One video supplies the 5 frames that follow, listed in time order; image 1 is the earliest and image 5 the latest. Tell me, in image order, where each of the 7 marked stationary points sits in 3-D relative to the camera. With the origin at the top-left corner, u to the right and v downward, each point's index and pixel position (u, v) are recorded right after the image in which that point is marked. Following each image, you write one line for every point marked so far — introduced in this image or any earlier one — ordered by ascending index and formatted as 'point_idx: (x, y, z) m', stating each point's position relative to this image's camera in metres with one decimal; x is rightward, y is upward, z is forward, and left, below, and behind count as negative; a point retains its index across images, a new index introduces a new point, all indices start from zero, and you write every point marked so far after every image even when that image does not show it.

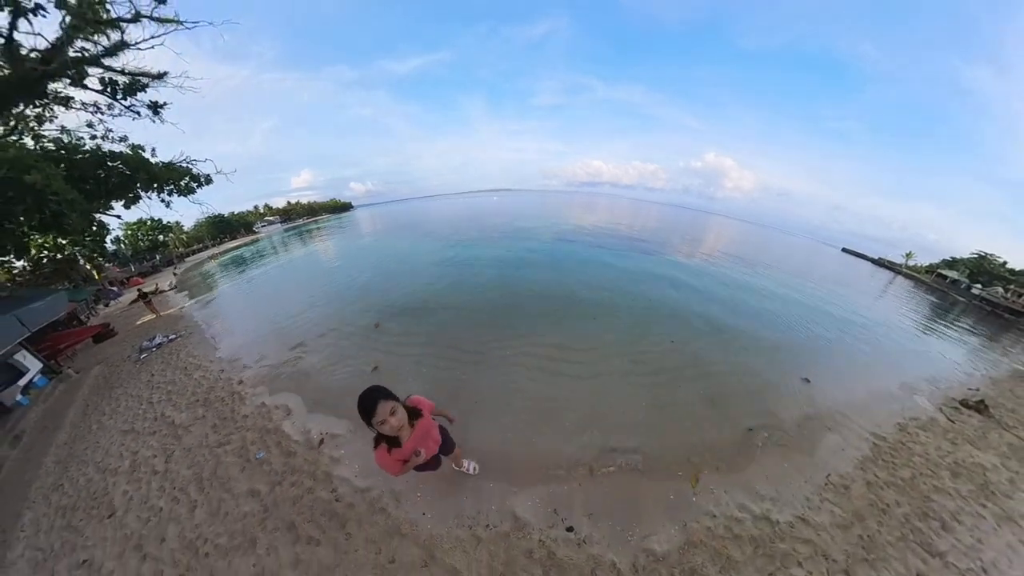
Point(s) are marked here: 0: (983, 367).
0: (+14.9, -2.4, +17.9) m
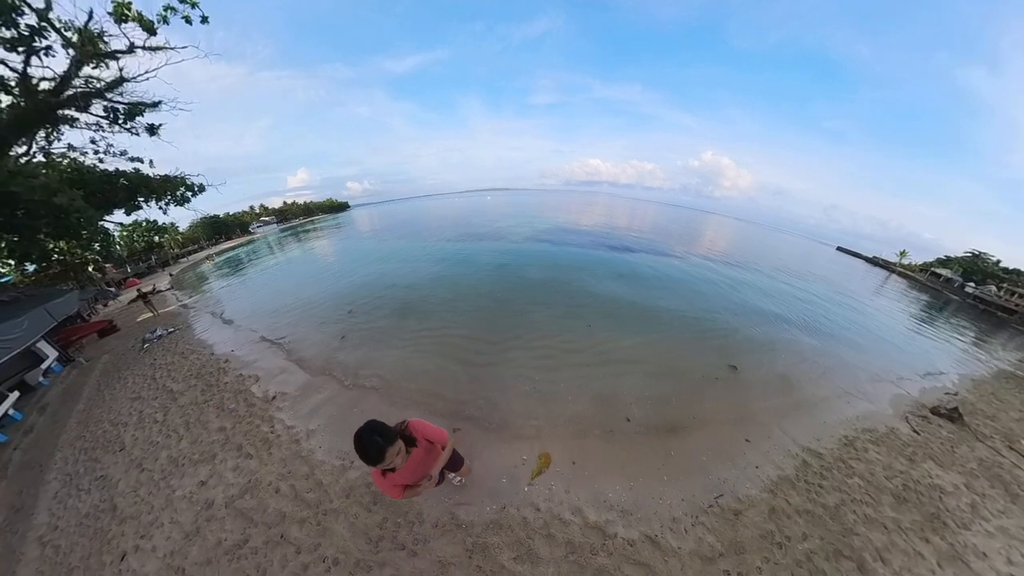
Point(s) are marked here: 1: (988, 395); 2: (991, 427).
0: (+14.7, -2.6, +18.2) m
1: (+11.8, -2.6, +14.2) m
2: (+8.4, -2.4, +9.9) m
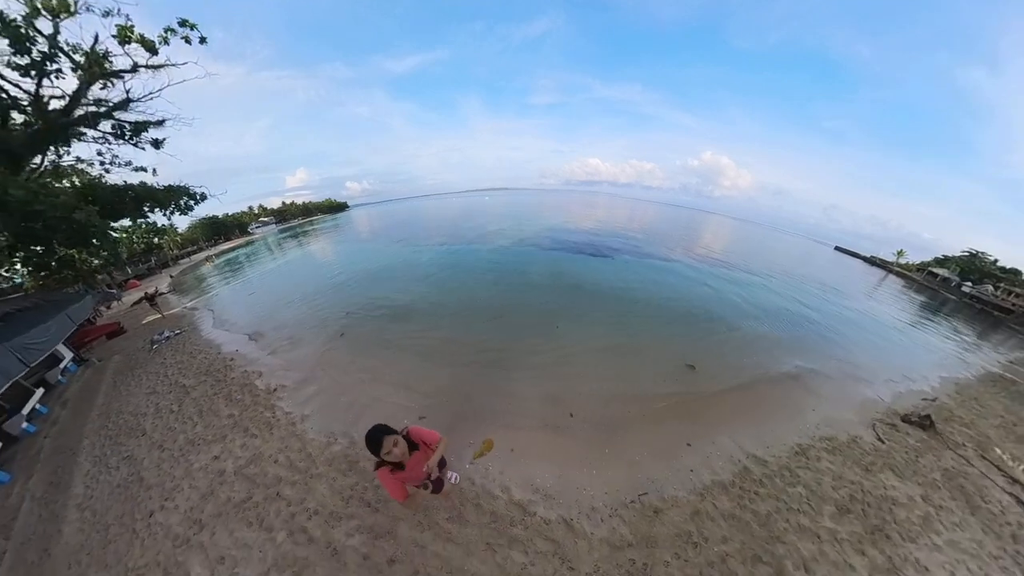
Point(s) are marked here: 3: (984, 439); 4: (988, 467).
0: (+14.3, -2.7, +18.5) m
1: (+11.4, -2.7, +14.6) m
2: (+8.0, -2.6, +10.2) m
3: (+8.3, -2.6, +10.1) m
4: (+7.1, -2.7, +8.5) m
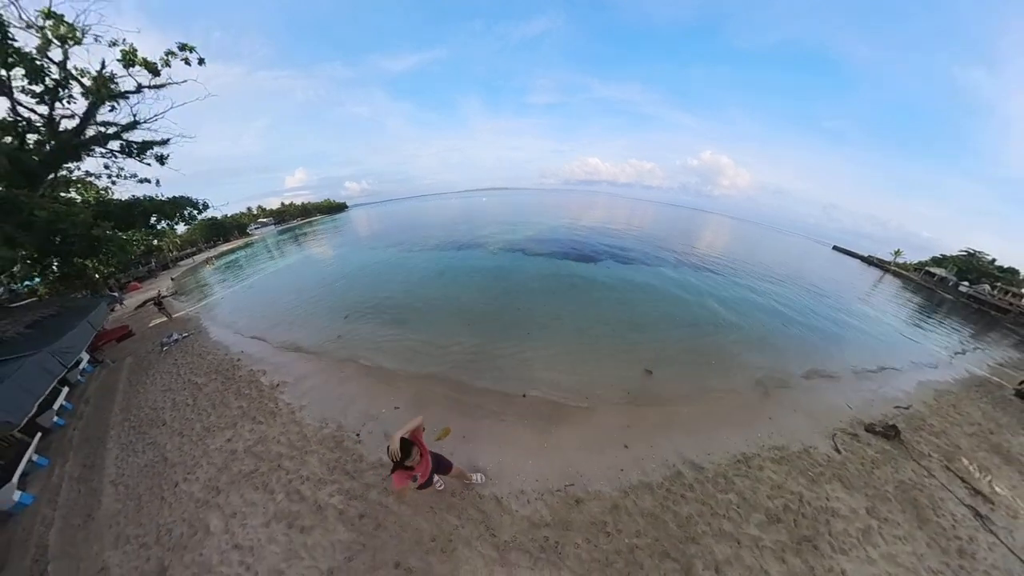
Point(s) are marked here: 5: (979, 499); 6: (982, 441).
0: (+14.1, -3.0, +19.0) m
1: (+11.2, -3.1, +15.1) m
2: (+7.9, -2.9, +10.7) m
3: (+8.1, -3.0, +10.6) m
4: (+6.9, -3.0, +9.0) m
5: (+6.9, -3.1, +8.4) m
6: (+9.3, -3.0, +11.3) m
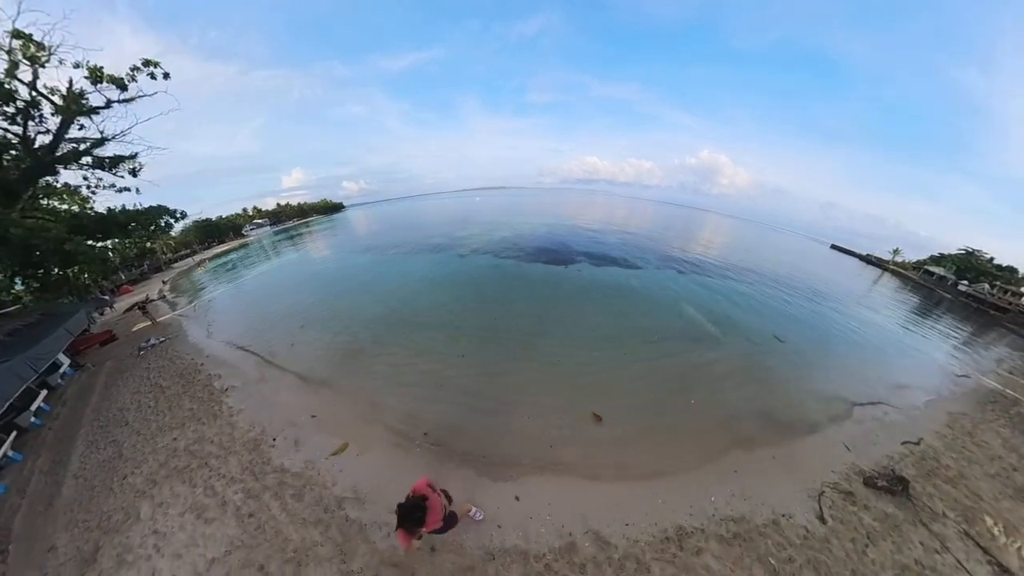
0: (+12.9, -3.3, +17.2) m
1: (+10.0, -3.3, +13.2) m
2: (+6.7, -3.2, +8.8) m
3: (+7.0, -3.2, +8.8) m
4: (+5.7, -3.3, +7.2) m
5: (+5.7, -3.4, +6.6) m
6: (+8.1, -3.3, +9.5) m
